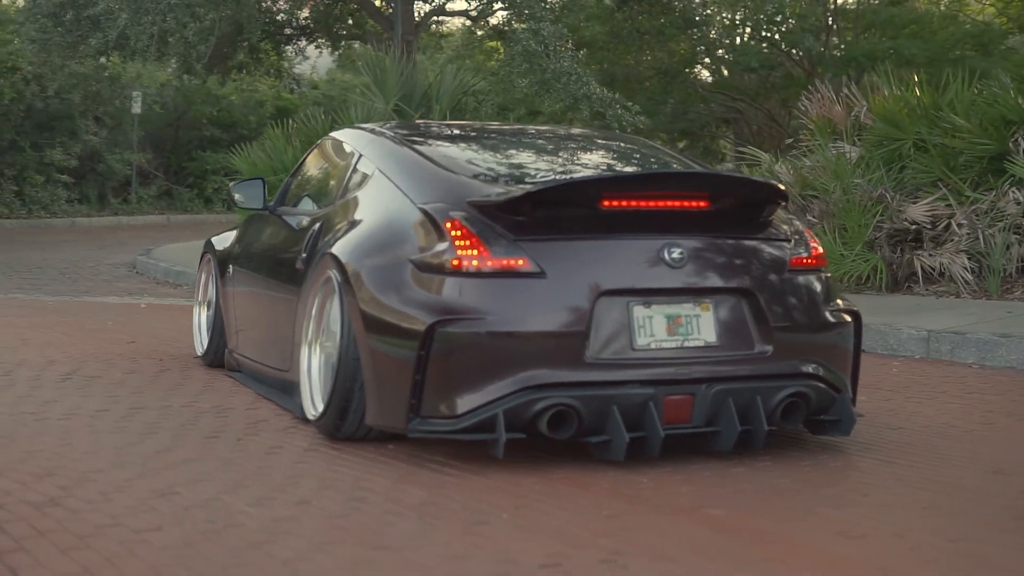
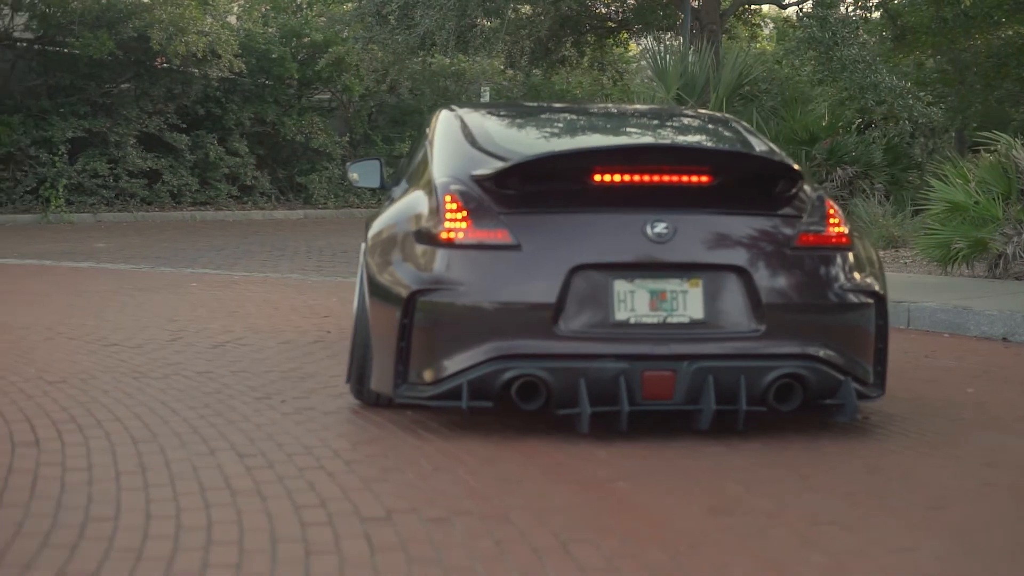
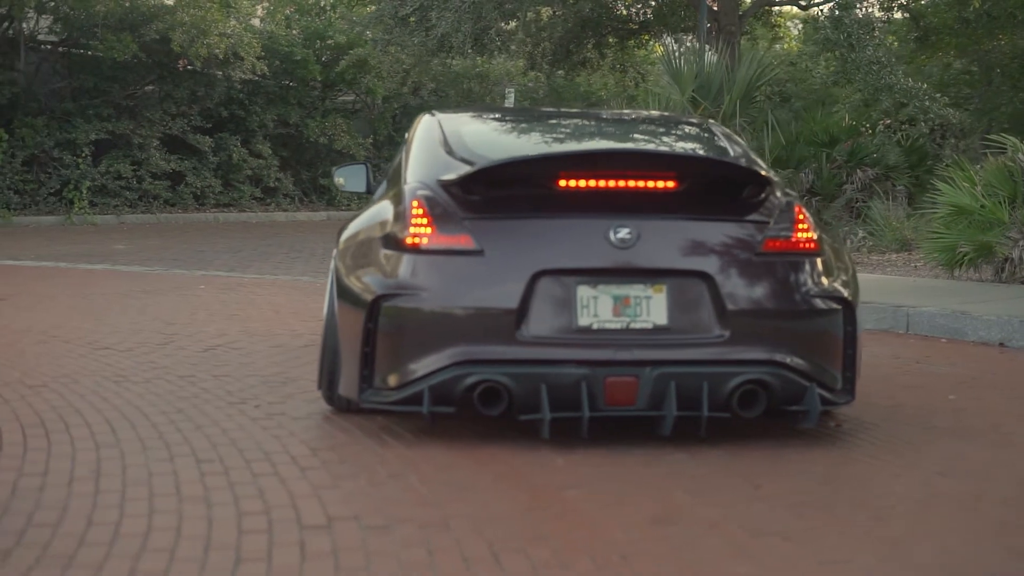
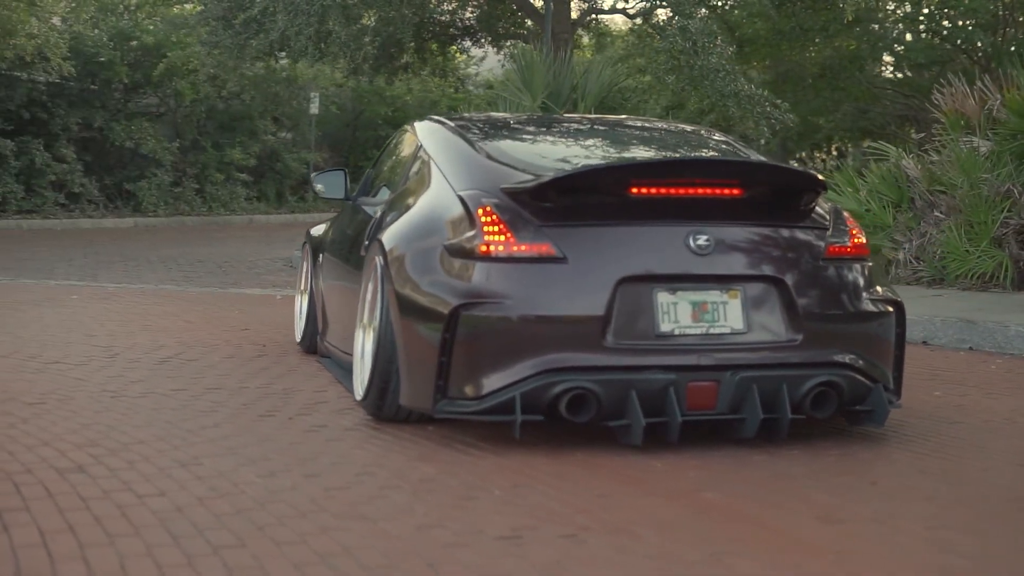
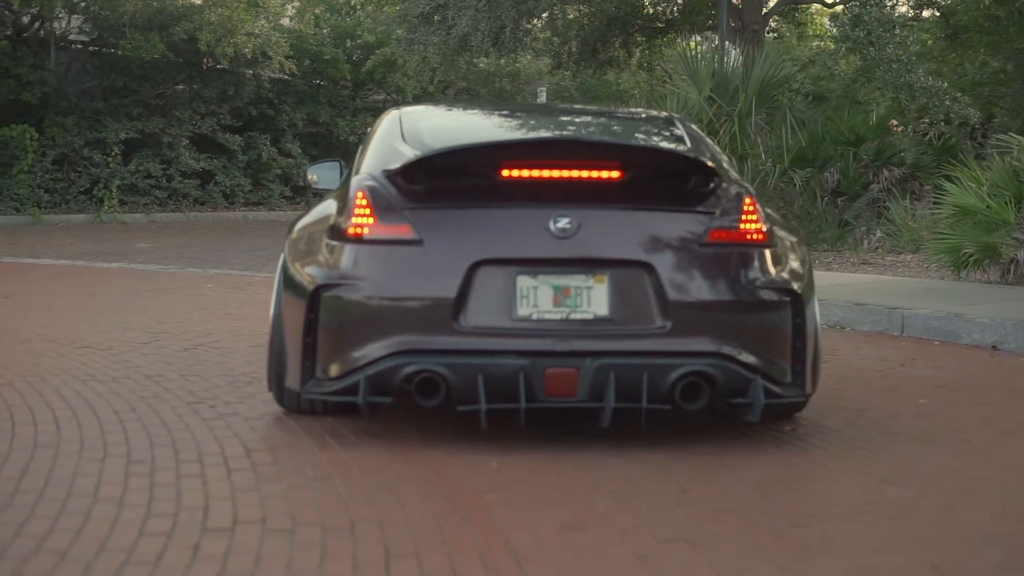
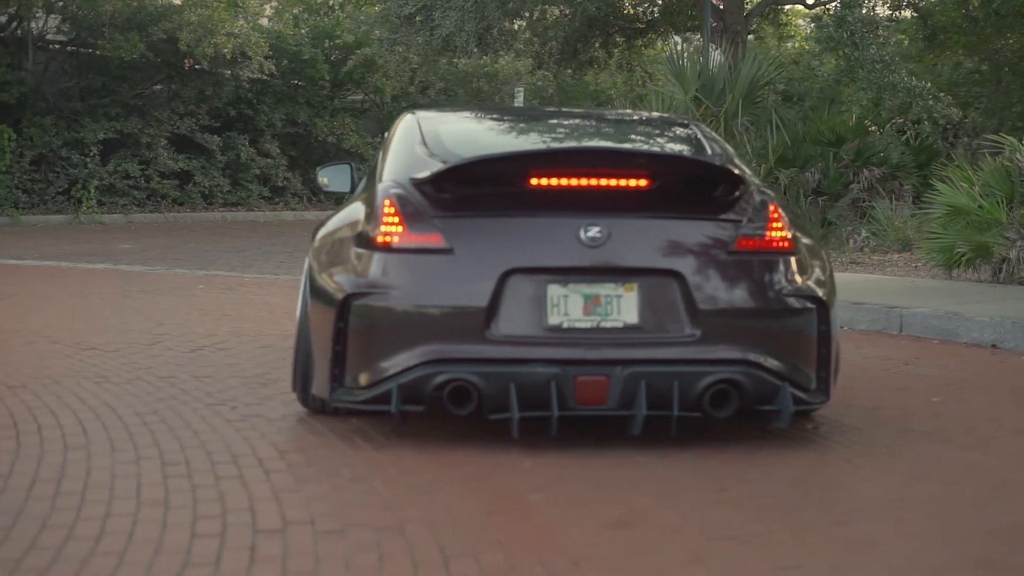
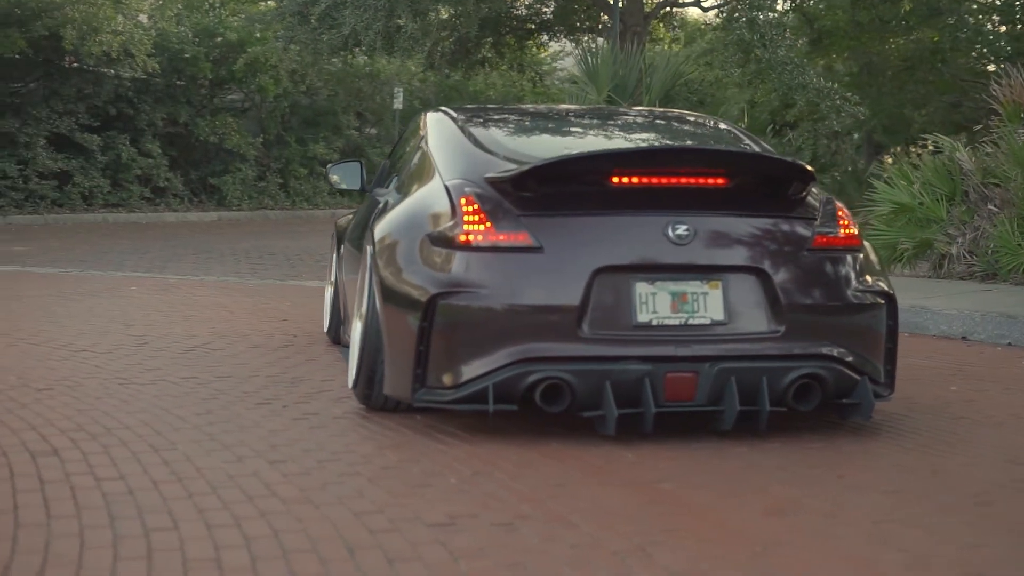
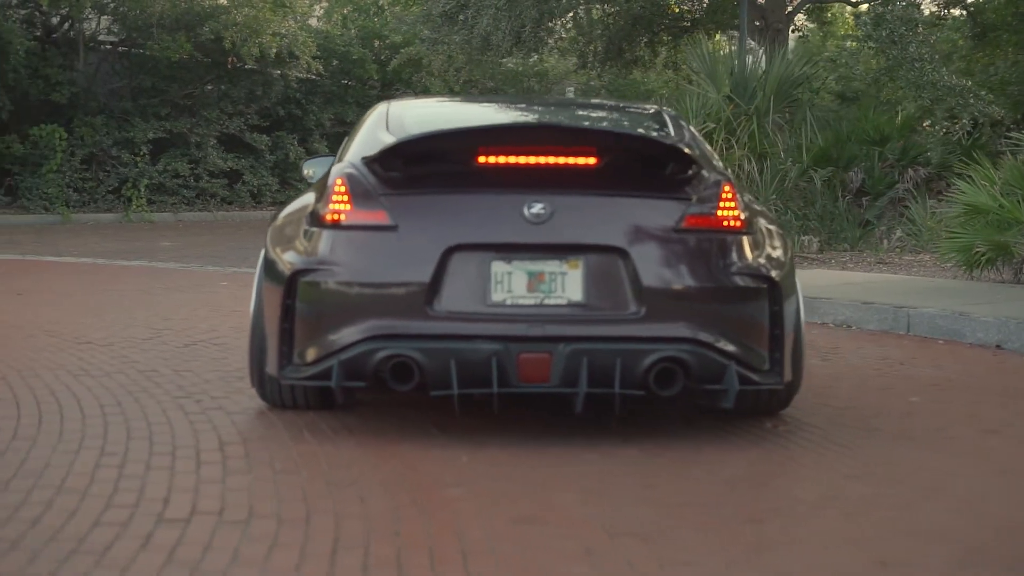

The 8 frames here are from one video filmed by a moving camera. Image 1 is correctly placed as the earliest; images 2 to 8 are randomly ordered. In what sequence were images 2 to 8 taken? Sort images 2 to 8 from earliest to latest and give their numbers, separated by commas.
4, 7, 2, 3, 6, 5, 8
